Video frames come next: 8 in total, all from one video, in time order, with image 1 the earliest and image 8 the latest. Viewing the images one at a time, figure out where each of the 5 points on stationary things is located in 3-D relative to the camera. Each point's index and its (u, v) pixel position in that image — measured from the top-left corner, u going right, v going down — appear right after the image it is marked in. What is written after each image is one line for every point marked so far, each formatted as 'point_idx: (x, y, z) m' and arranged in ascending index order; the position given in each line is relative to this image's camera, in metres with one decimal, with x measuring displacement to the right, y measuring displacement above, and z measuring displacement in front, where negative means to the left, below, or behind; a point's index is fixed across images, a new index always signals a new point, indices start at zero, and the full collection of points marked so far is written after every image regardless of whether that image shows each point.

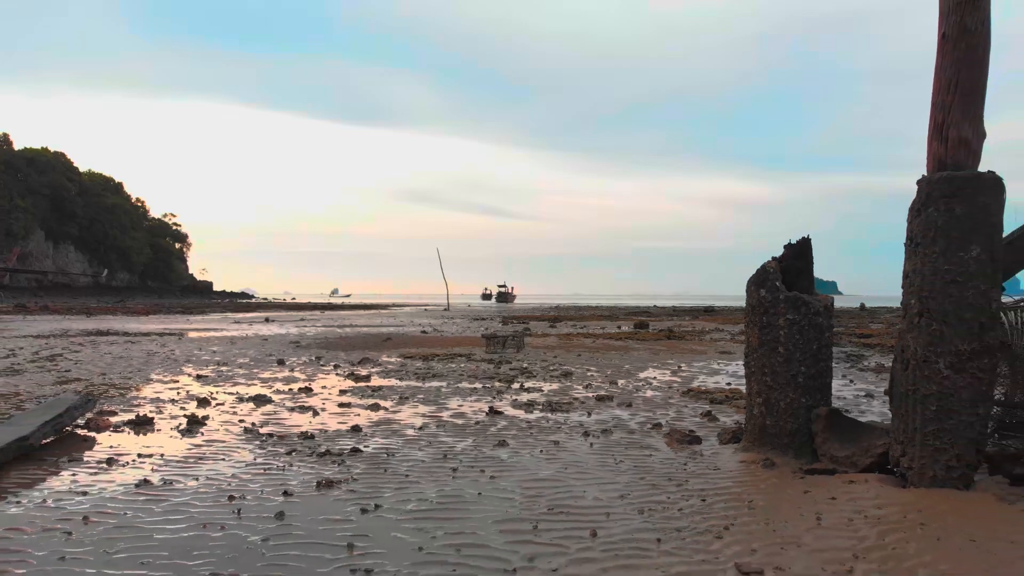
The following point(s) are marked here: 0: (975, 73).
0: (+3.9, +1.8, +5.2) m
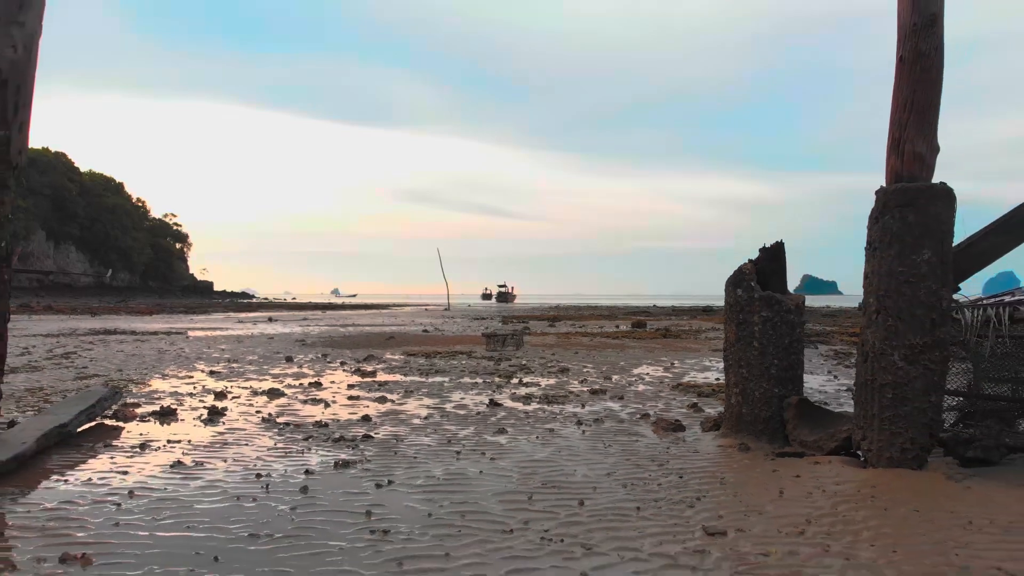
0: (+3.9, +1.8, +5.8) m
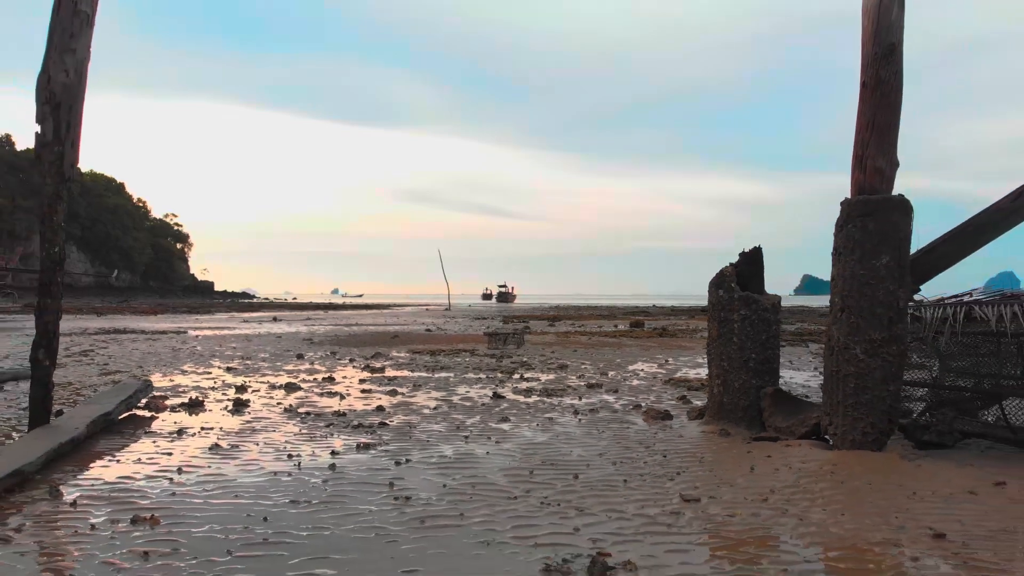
0: (+3.9, +1.8, +6.4) m
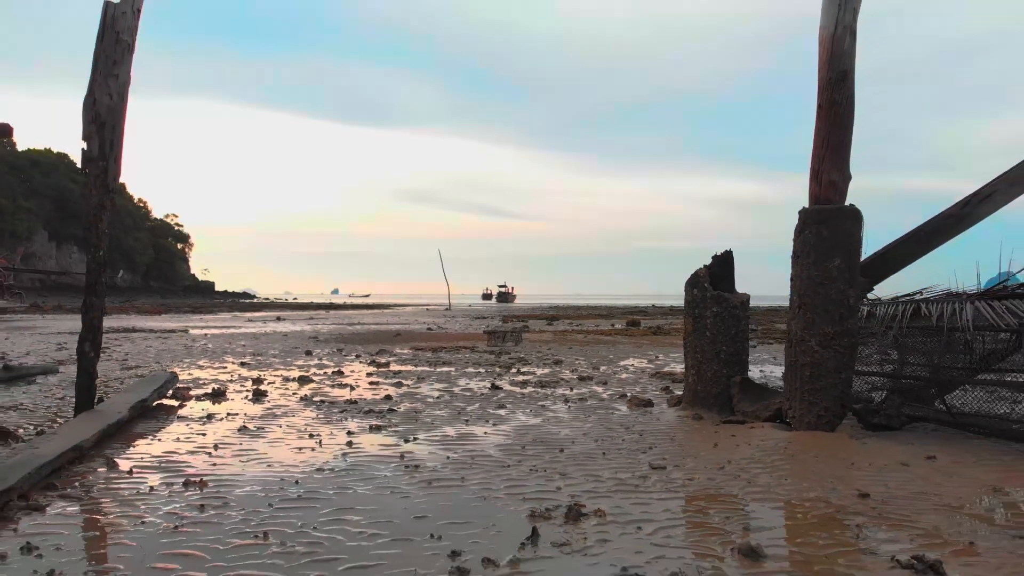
0: (+3.9, +1.8, +7.3) m
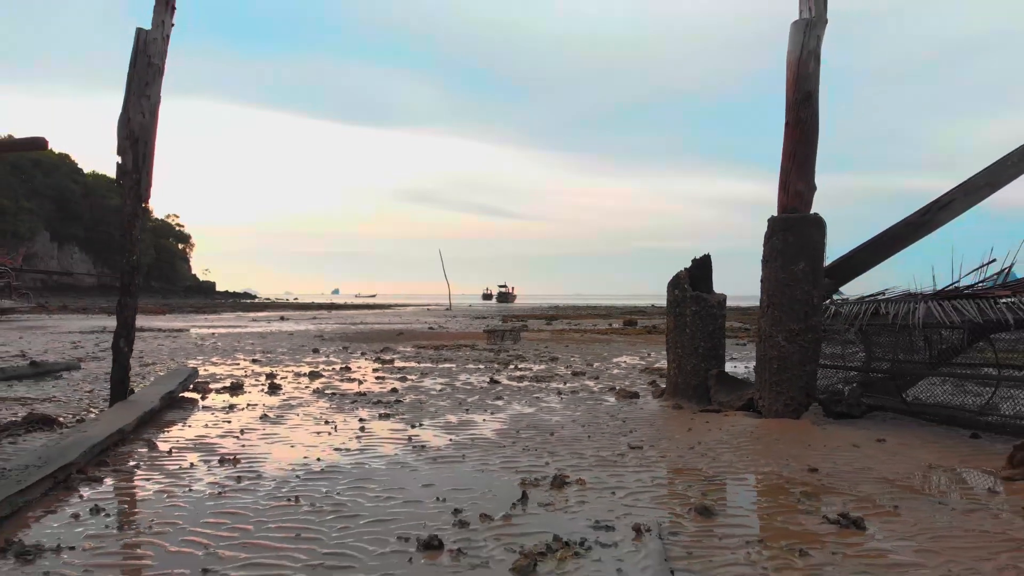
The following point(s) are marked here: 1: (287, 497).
0: (+3.8, +1.8, +8.0) m
1: (-1.8, -1.7, +5.0) m
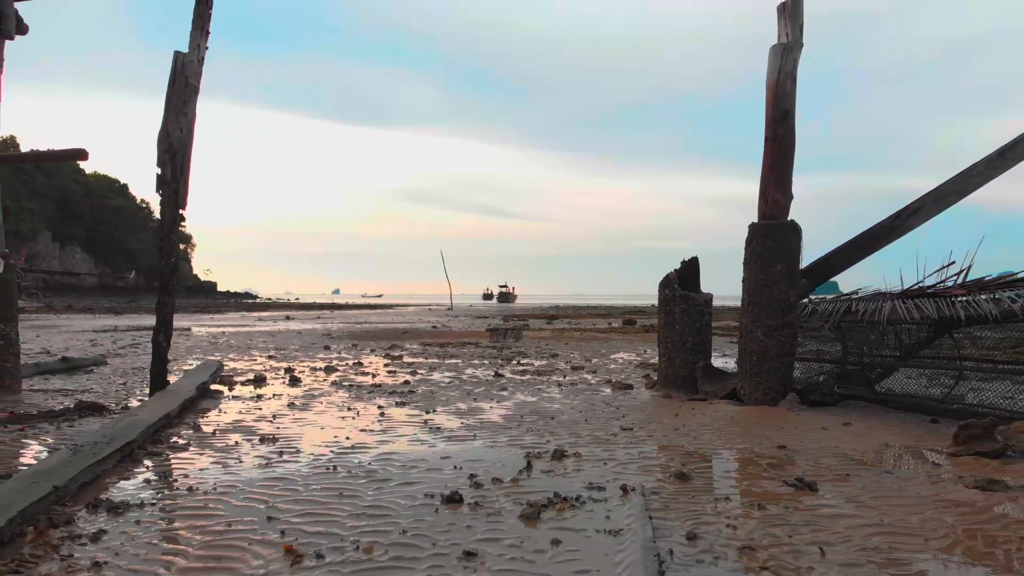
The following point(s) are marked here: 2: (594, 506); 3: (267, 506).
0: (+3.9, +1.8, +8.8) m
1: (-1.8, -1.7, +5.8) m
2: (+0.6, -1.6, +4.6) m
3: (-1.9, -1.7, +4.8) m
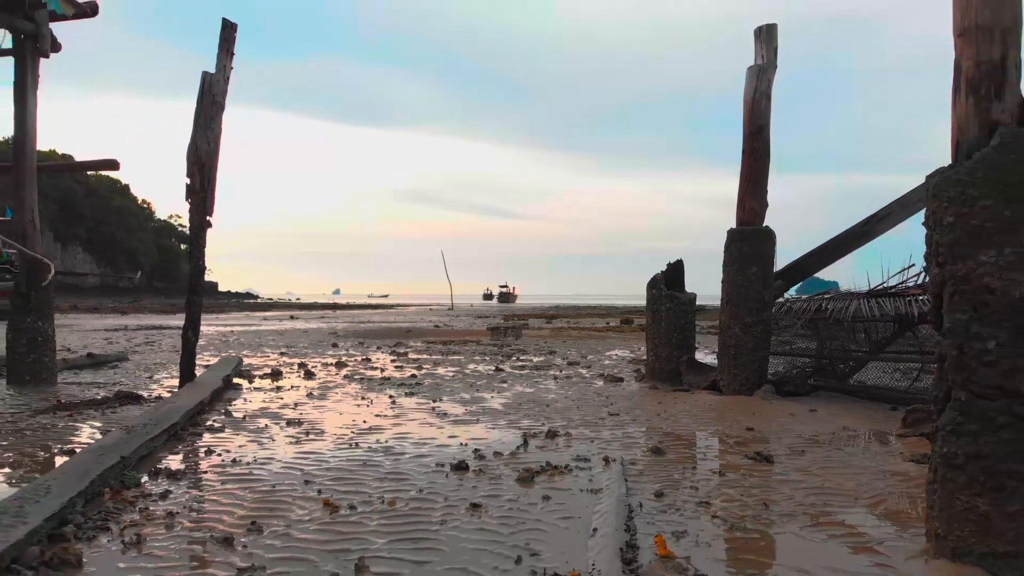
0: (+3.9, +1.8, +9.6) m
1: (-1.8, -1.7, +6.7) m
2: (+0.6, -1.6, +5.5) m
3: (-1.9, -1.7, +5.6) m
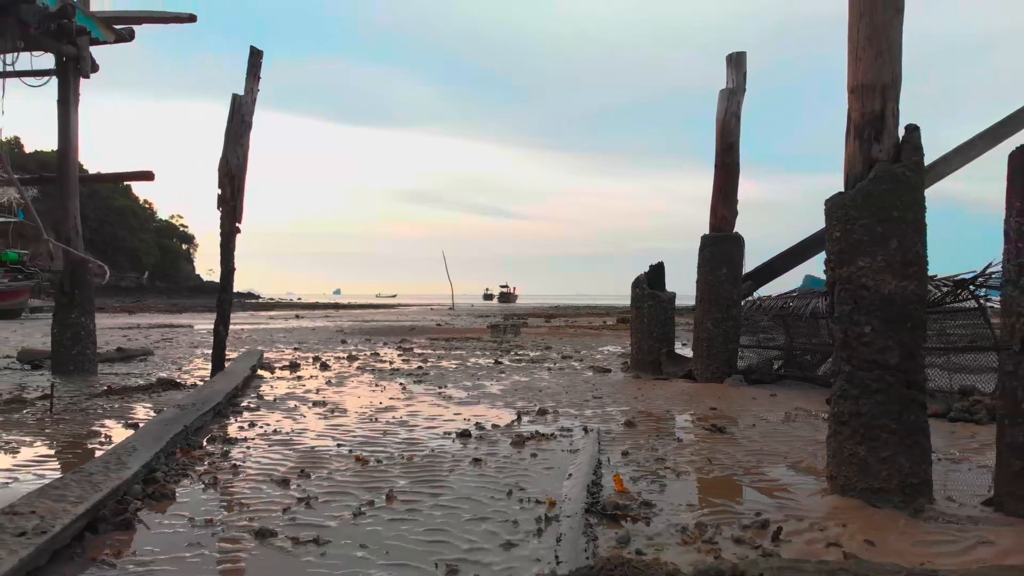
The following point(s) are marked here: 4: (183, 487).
0: (+3.8, +1.8, +10.8) m
1: (-1.8, -1.7, +7.8) m
2: (+0.5, -1.6, +6.6) m
3: (-2.0, -1.7, +6.8) m
4: (-2.8, -1.7, +5.3) m
